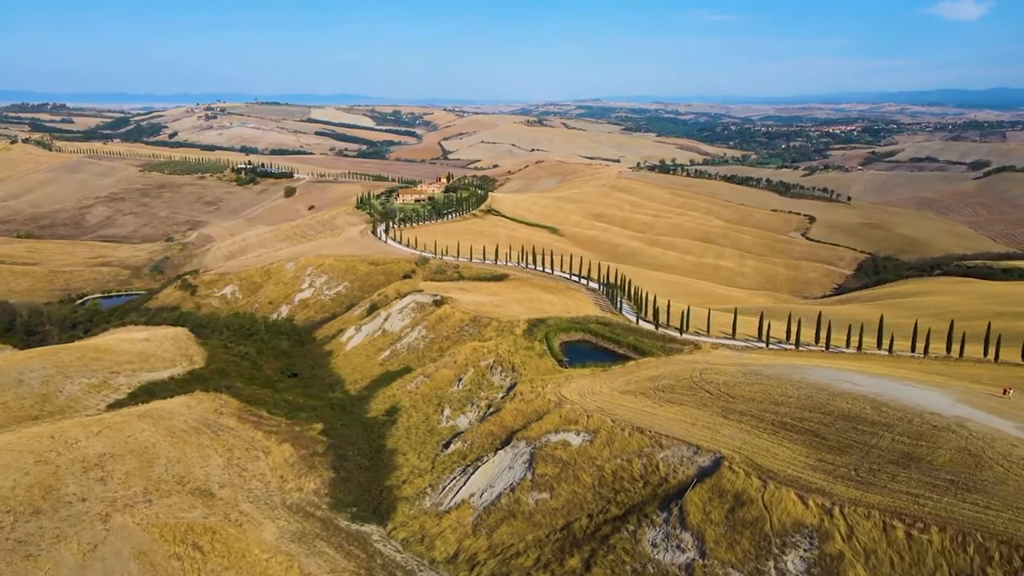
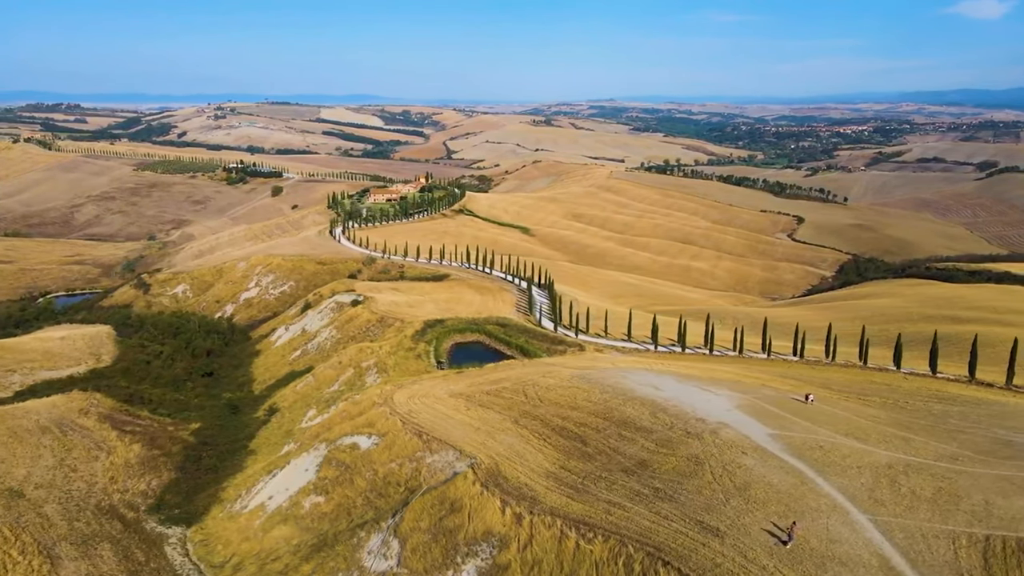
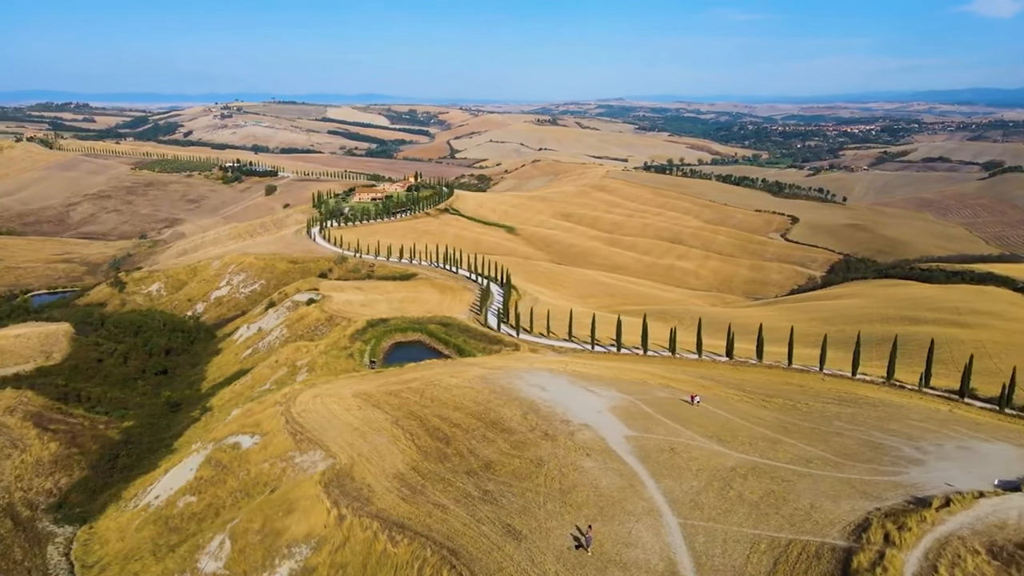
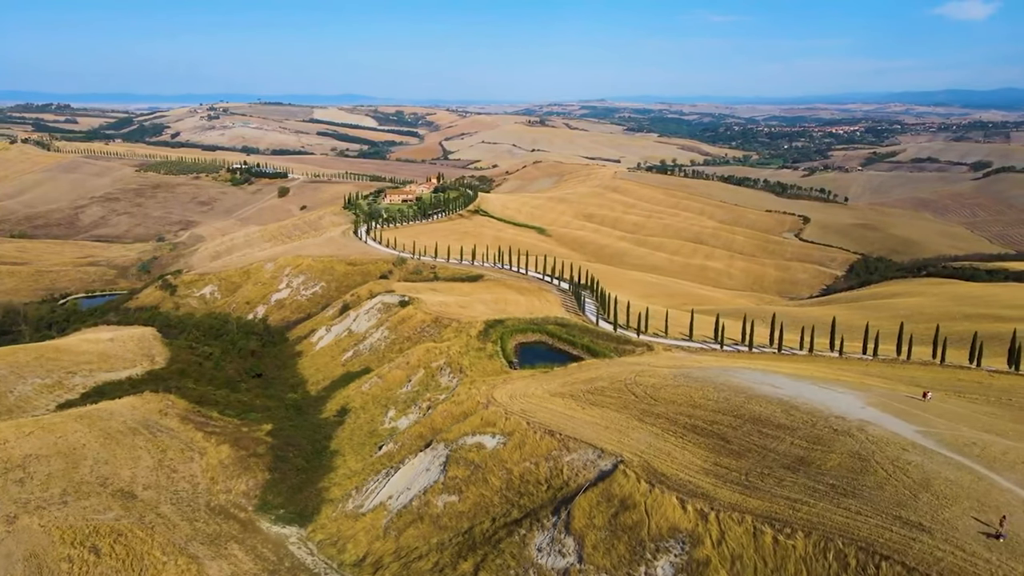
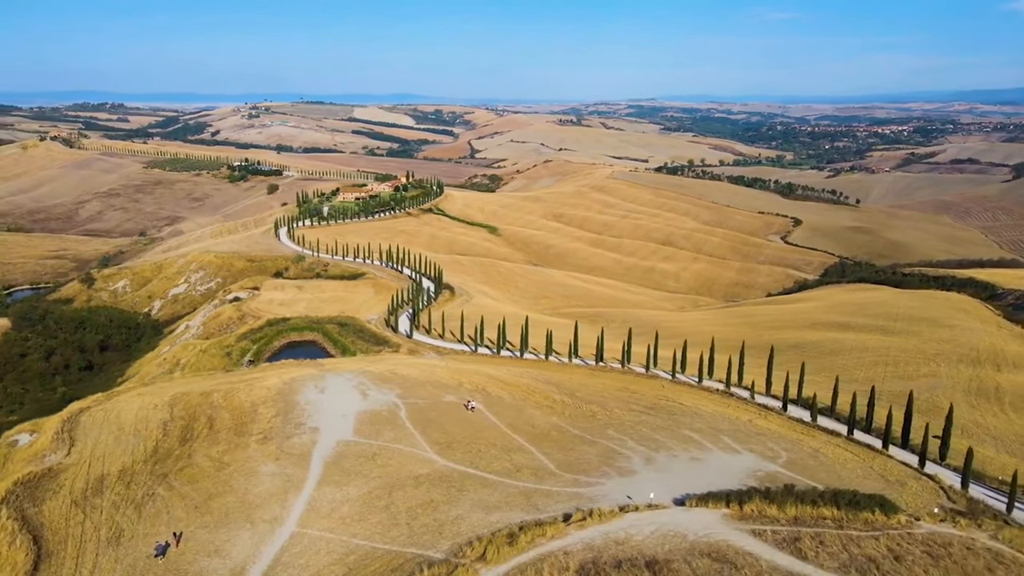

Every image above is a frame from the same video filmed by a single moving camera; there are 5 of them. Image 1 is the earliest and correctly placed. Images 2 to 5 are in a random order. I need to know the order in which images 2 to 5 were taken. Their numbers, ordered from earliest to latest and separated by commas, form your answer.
4, 2, 3, 5
